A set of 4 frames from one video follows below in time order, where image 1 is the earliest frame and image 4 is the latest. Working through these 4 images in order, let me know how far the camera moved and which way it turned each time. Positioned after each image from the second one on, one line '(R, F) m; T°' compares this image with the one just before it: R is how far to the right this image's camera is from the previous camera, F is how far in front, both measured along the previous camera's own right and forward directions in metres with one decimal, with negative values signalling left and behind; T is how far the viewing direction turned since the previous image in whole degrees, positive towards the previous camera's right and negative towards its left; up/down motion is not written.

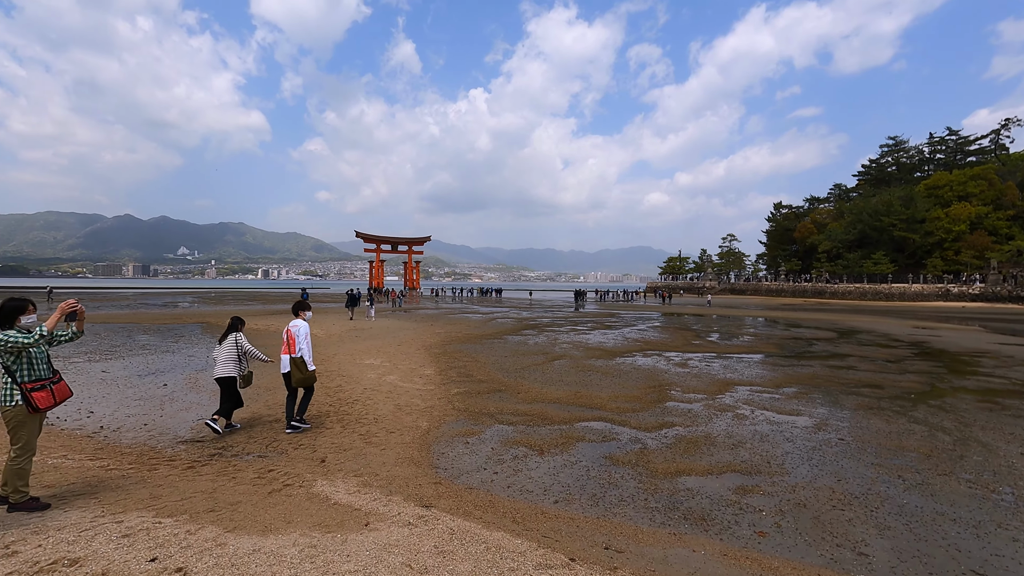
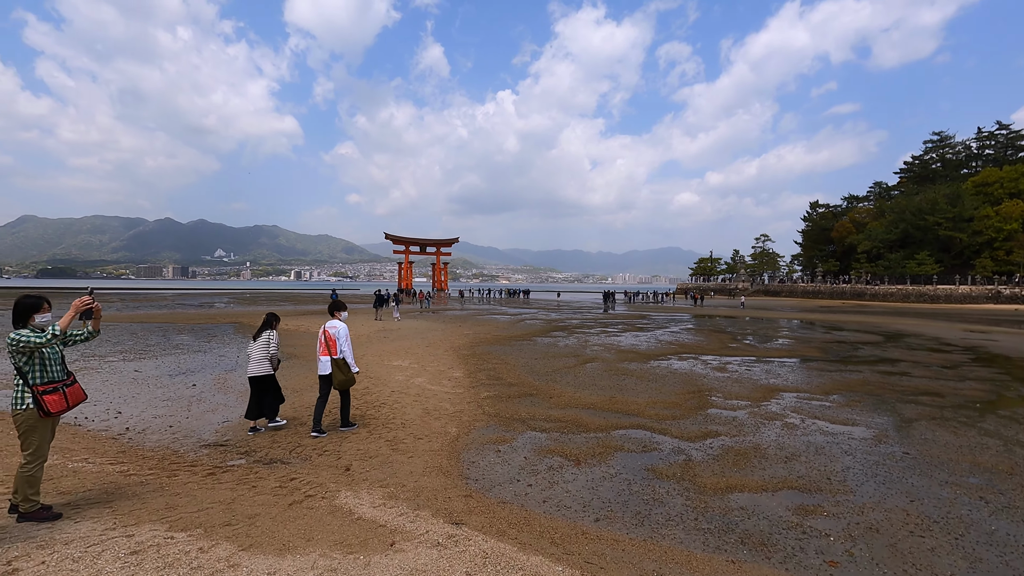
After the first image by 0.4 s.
(-0.1, +0.3) m; -3°
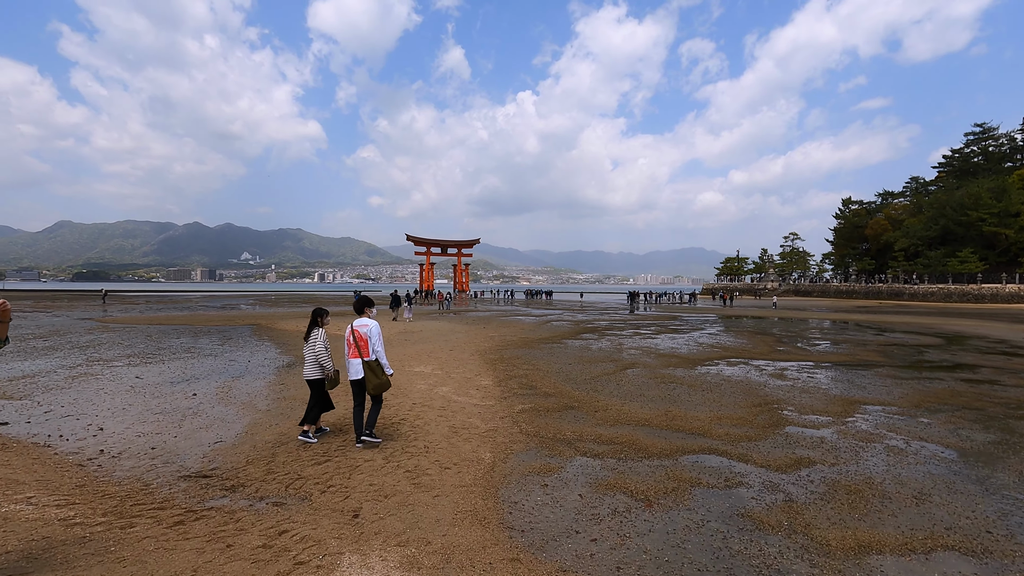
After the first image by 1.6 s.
(-0.2, +1.1) m; -2°
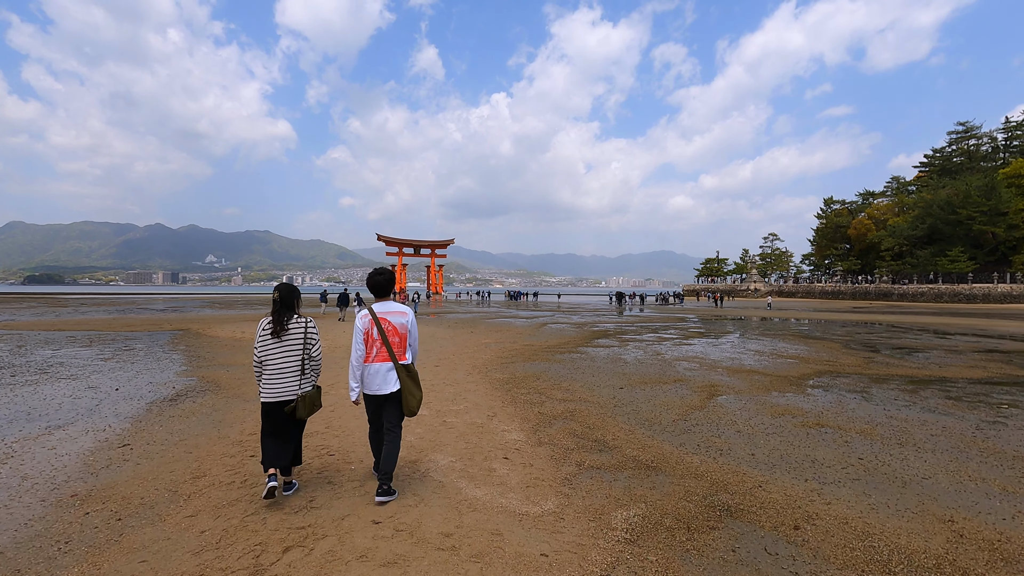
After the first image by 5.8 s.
(-0.7, +4.1) m; +3°
